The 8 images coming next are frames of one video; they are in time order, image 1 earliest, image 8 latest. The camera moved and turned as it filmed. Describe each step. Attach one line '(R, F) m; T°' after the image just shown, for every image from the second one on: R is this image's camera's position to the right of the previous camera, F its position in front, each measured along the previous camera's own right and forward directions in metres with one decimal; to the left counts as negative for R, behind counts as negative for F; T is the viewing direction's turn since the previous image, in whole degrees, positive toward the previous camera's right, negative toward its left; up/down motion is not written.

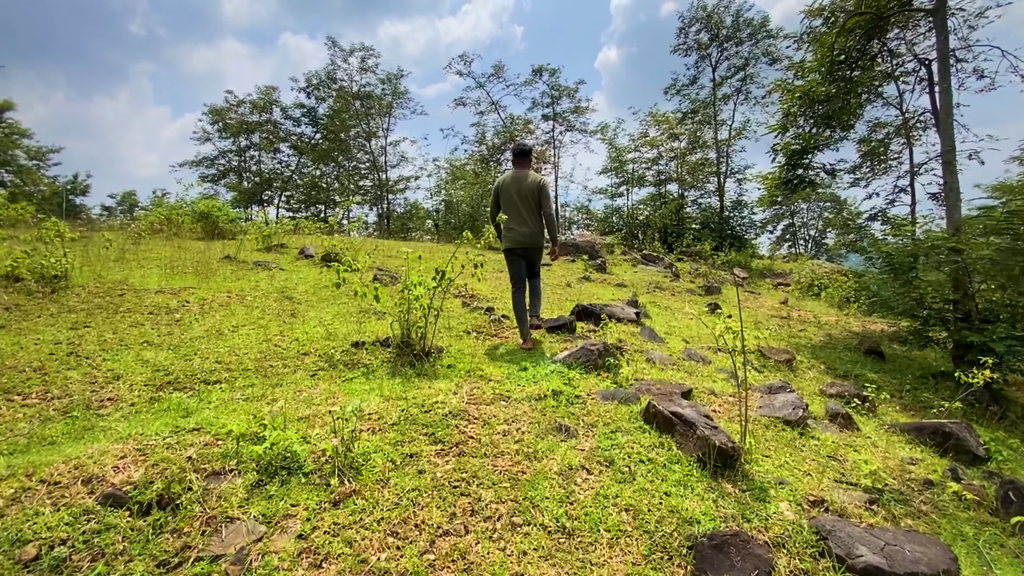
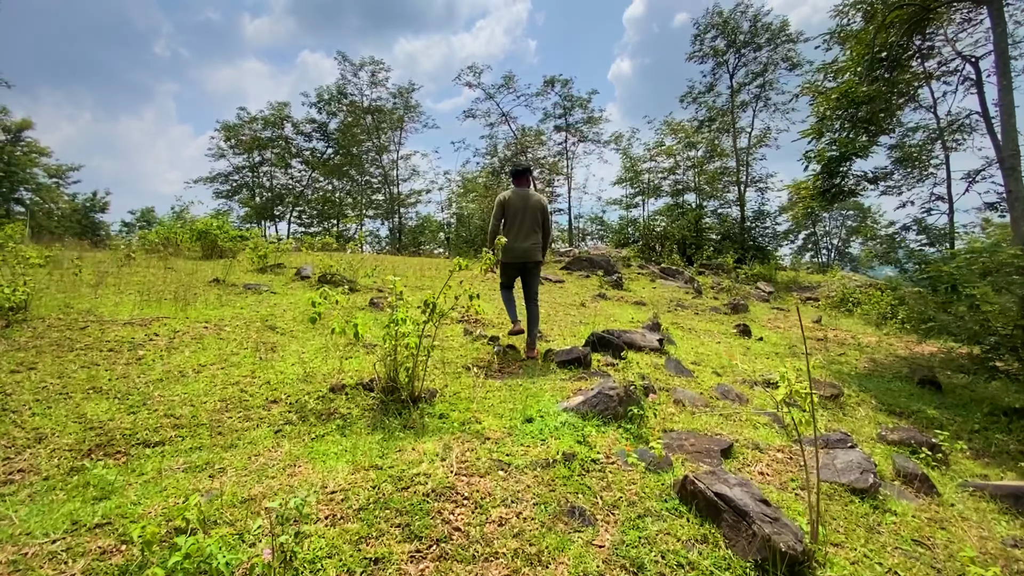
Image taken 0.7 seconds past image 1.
(+0.1, +0.6) m; -2°
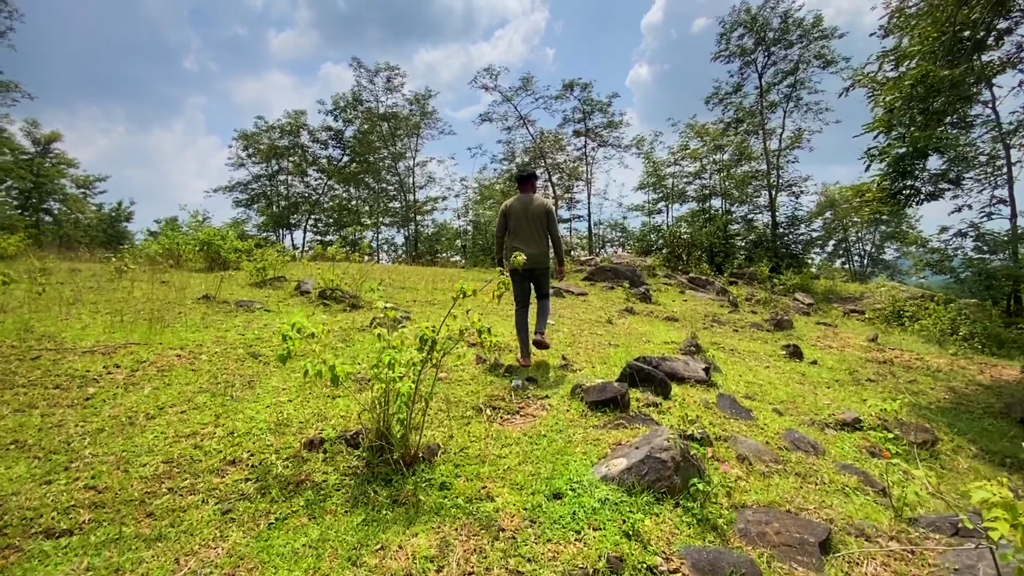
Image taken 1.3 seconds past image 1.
(0.0, +0.8) m; -2°
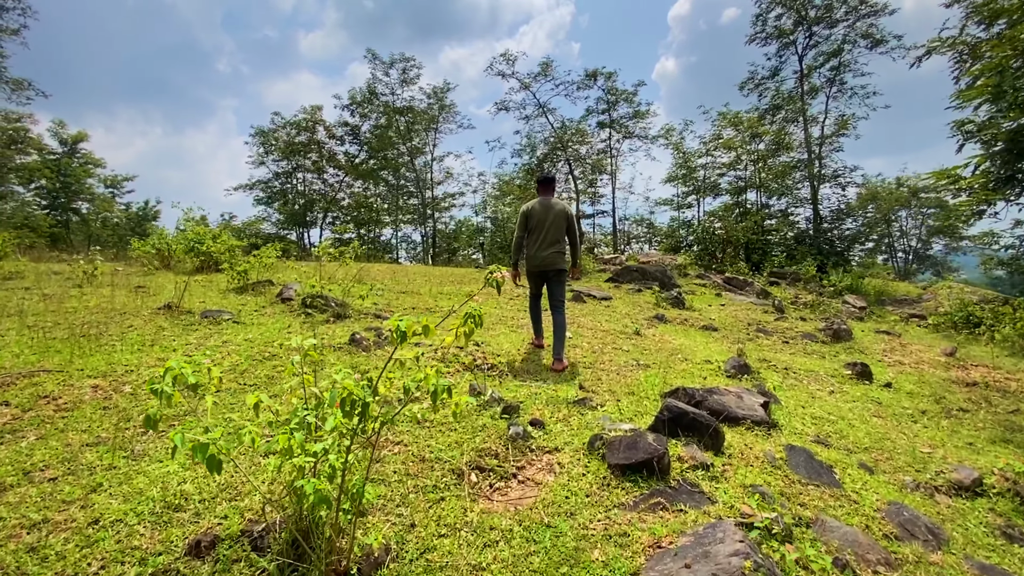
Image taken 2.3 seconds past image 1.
(+0.2, +1.0) m; -3°
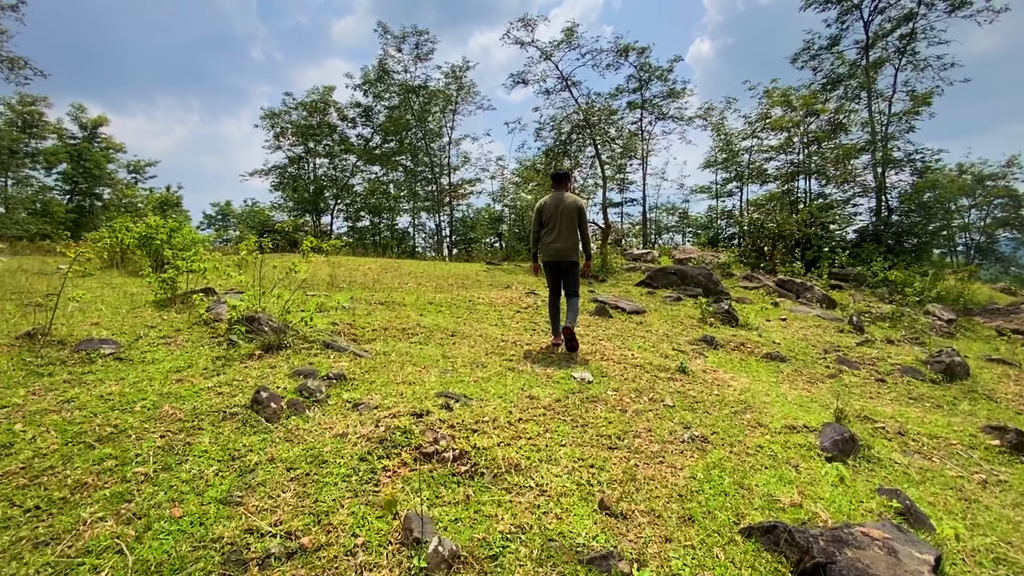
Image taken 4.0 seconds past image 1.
(+0.2, +1.7) m; -3°
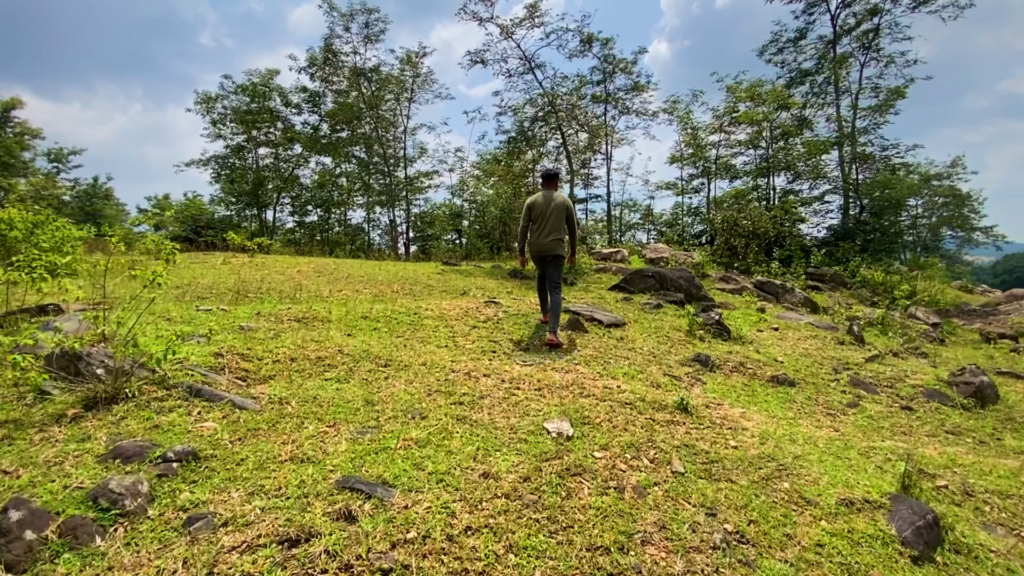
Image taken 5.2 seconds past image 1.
(+0.1, +1.2) m; +4°
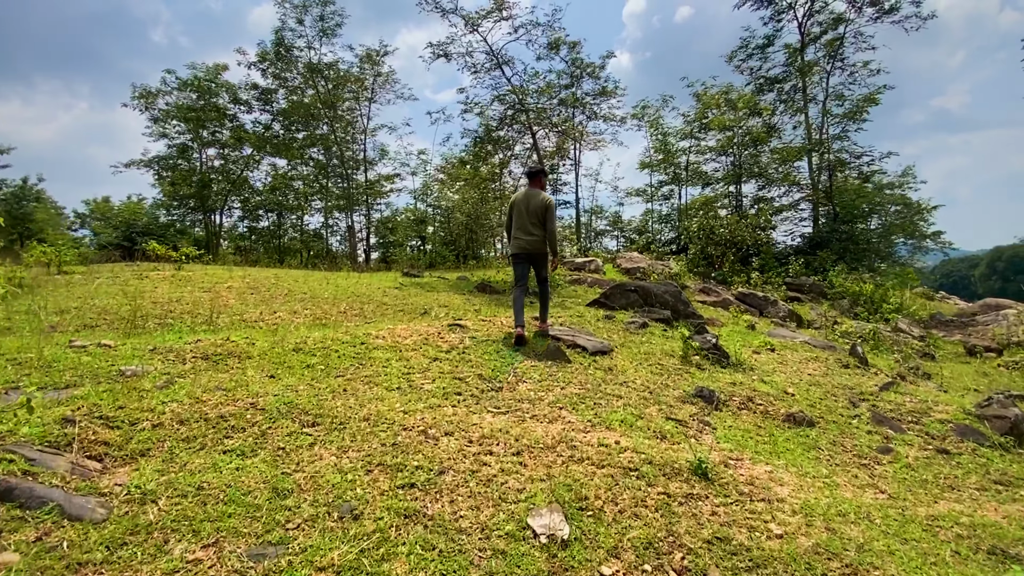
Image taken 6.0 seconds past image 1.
(0.0, +0.9) m; +4°
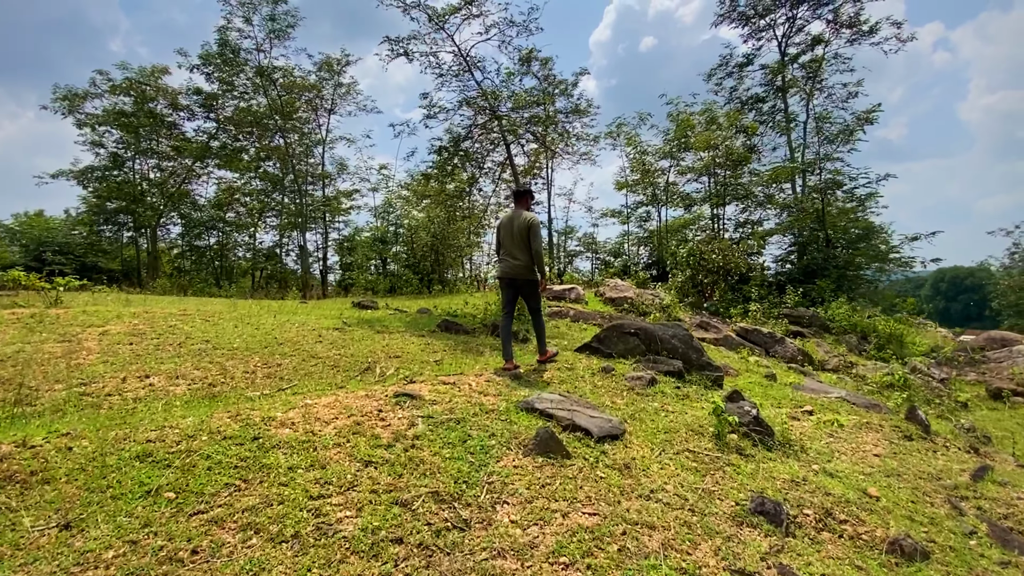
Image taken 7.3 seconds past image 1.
(0.0, +1.5) m; +4°
